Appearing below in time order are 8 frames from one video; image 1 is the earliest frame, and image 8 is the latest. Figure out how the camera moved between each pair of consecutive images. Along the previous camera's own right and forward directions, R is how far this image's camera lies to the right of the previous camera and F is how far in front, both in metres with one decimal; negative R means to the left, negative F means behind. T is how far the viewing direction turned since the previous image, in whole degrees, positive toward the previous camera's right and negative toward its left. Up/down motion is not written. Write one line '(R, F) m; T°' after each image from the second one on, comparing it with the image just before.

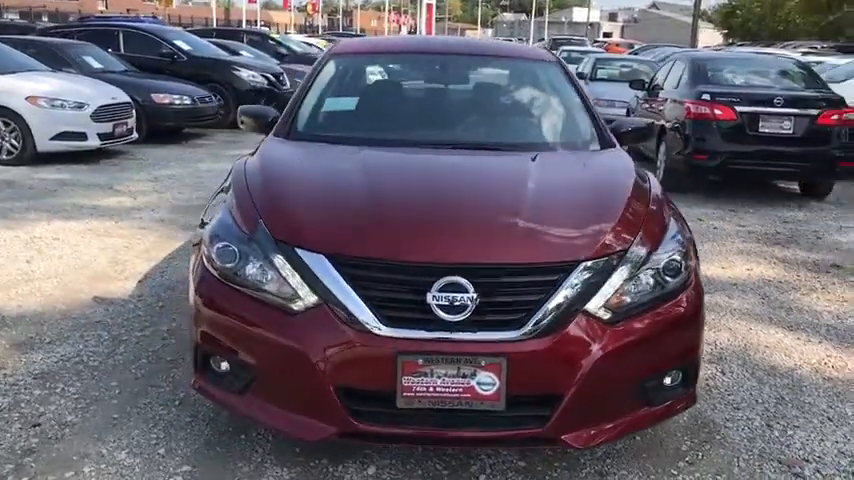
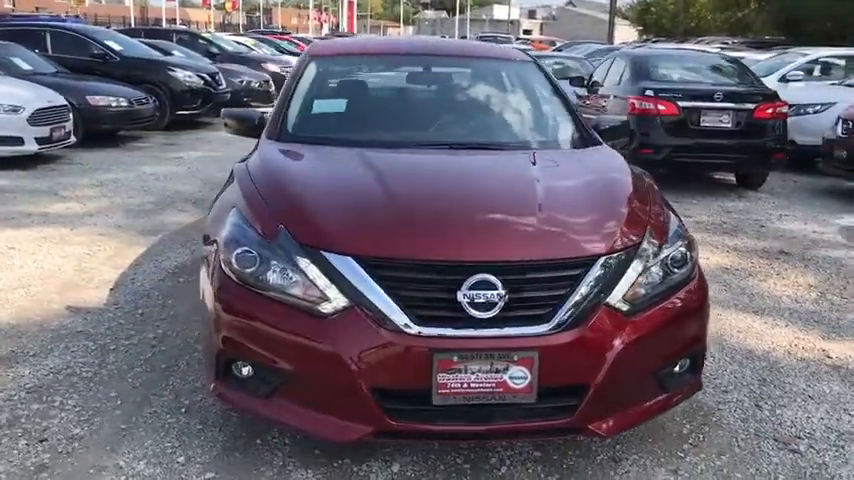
(-0.4, 0.0) m; +5°
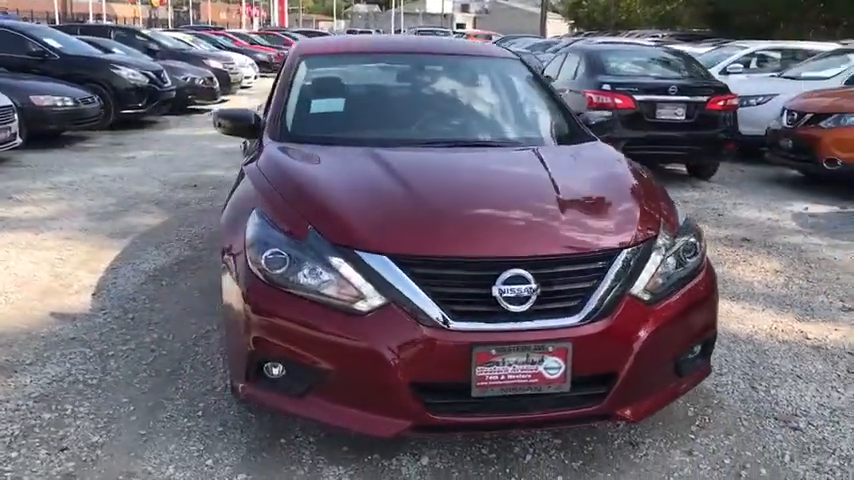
(-0.3, -0.1) m; +4°
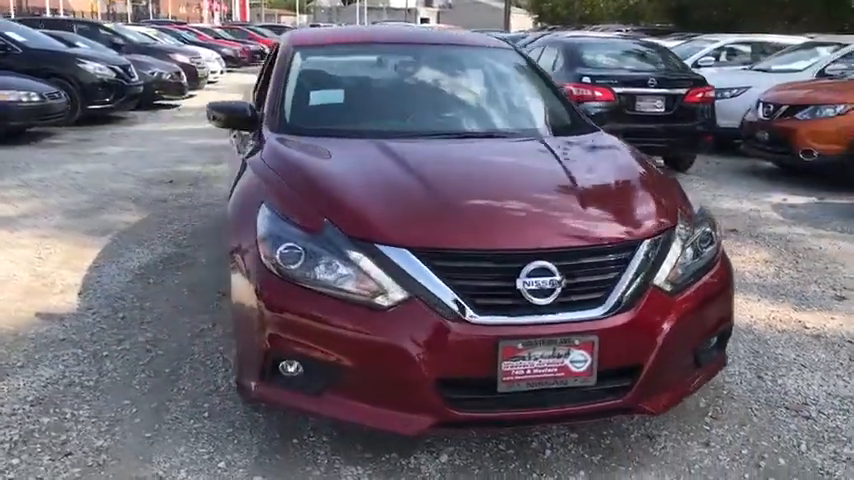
(-0.2, +0.1) m; +2°
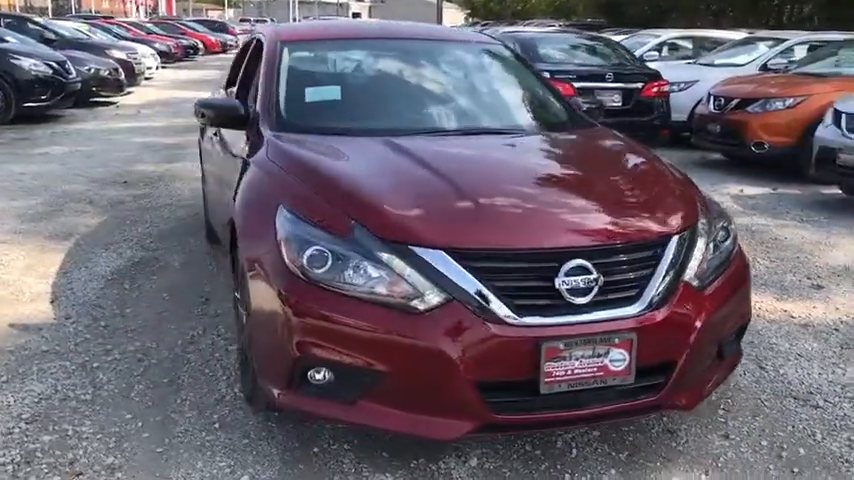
(-0.3, +0.1) m; +5°
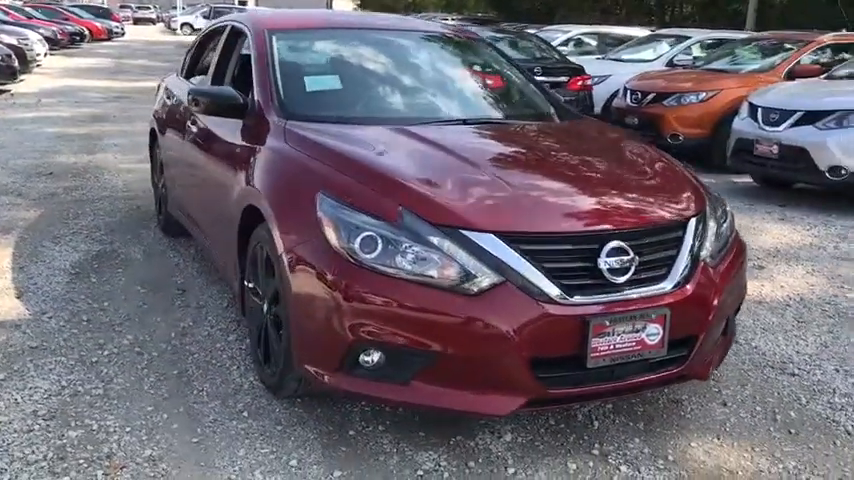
(-0.6, -0.1) m; +8°
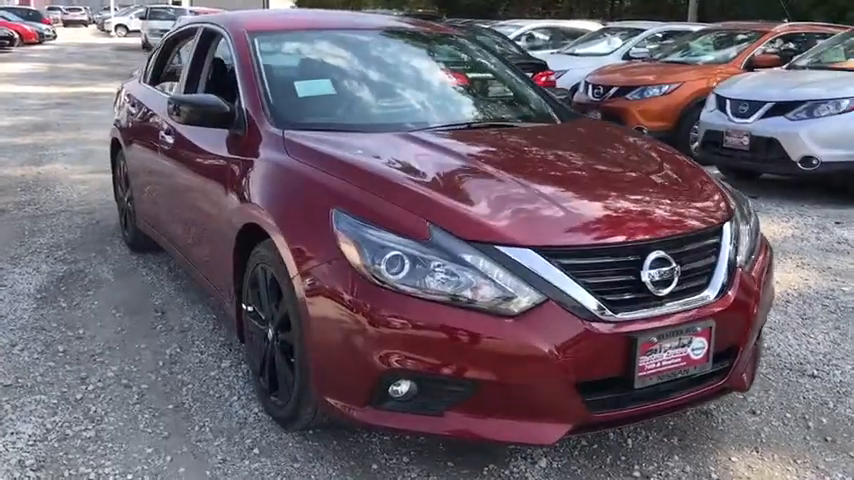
(-0.3, +0.2) m; +4°
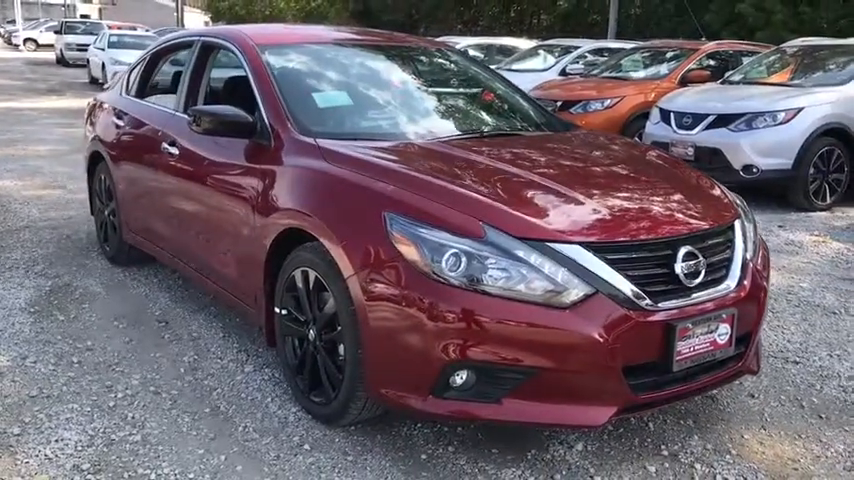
(-0.5, -0.2) m; +6°
